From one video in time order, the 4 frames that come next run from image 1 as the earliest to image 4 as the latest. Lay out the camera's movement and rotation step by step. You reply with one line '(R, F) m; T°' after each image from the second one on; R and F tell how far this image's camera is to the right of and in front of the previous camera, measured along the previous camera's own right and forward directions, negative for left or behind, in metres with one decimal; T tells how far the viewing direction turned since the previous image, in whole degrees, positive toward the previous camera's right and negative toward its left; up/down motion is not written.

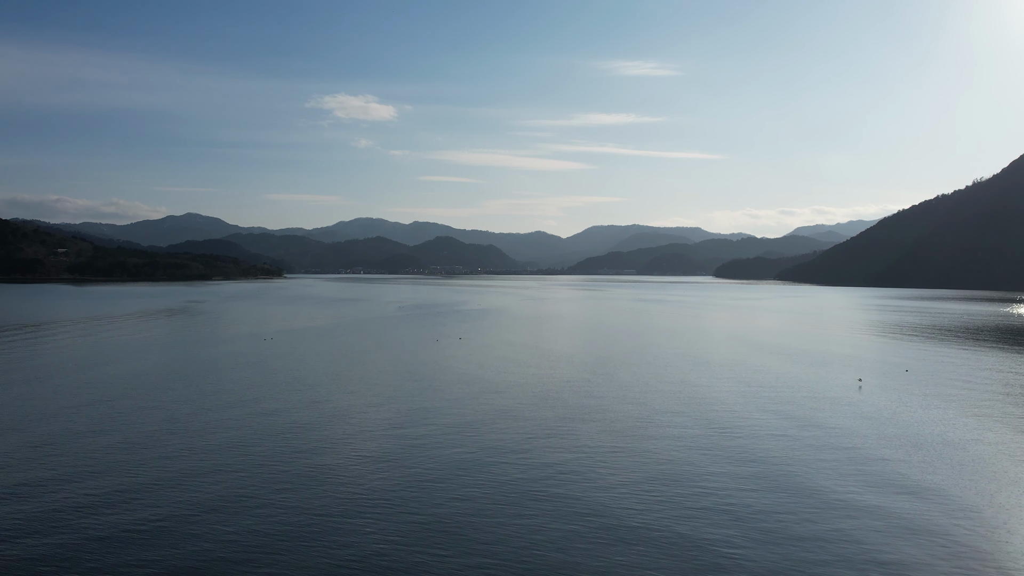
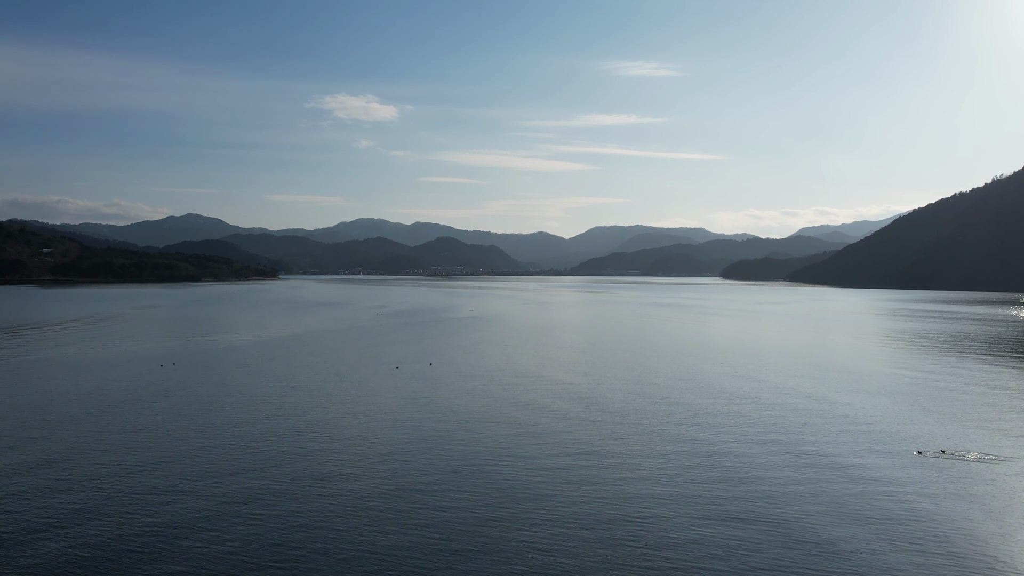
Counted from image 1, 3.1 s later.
(+0.1, +1.6) m; 0°
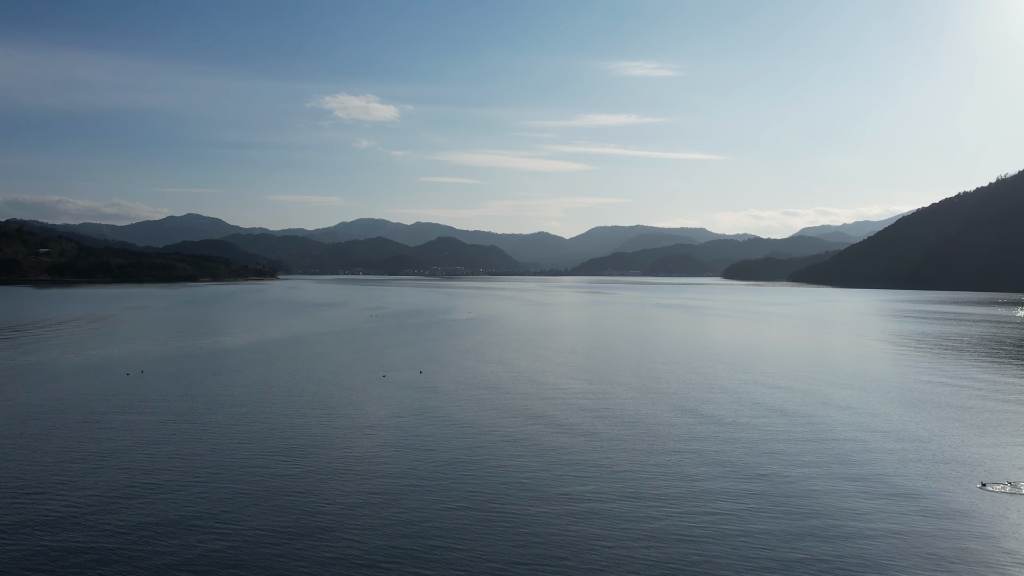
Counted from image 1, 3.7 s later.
(0.0, +0.3) m; 0°
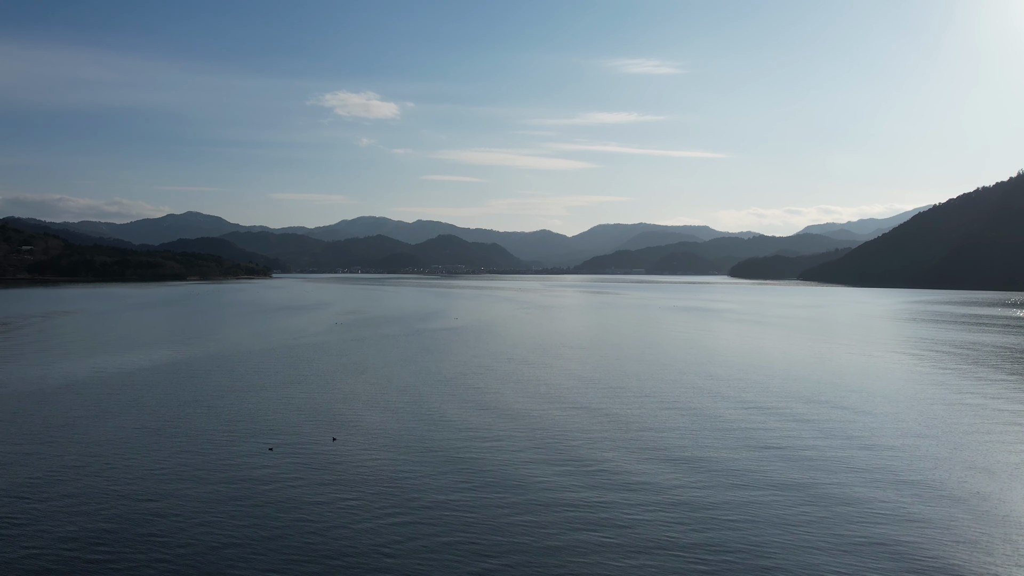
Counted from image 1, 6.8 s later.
(+0.1, +1.7) m; 0°
